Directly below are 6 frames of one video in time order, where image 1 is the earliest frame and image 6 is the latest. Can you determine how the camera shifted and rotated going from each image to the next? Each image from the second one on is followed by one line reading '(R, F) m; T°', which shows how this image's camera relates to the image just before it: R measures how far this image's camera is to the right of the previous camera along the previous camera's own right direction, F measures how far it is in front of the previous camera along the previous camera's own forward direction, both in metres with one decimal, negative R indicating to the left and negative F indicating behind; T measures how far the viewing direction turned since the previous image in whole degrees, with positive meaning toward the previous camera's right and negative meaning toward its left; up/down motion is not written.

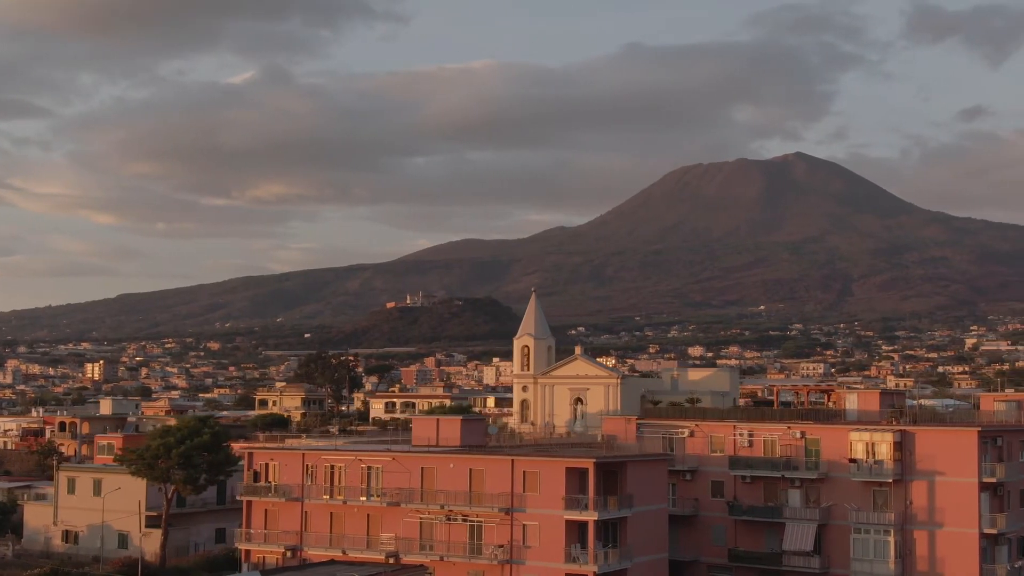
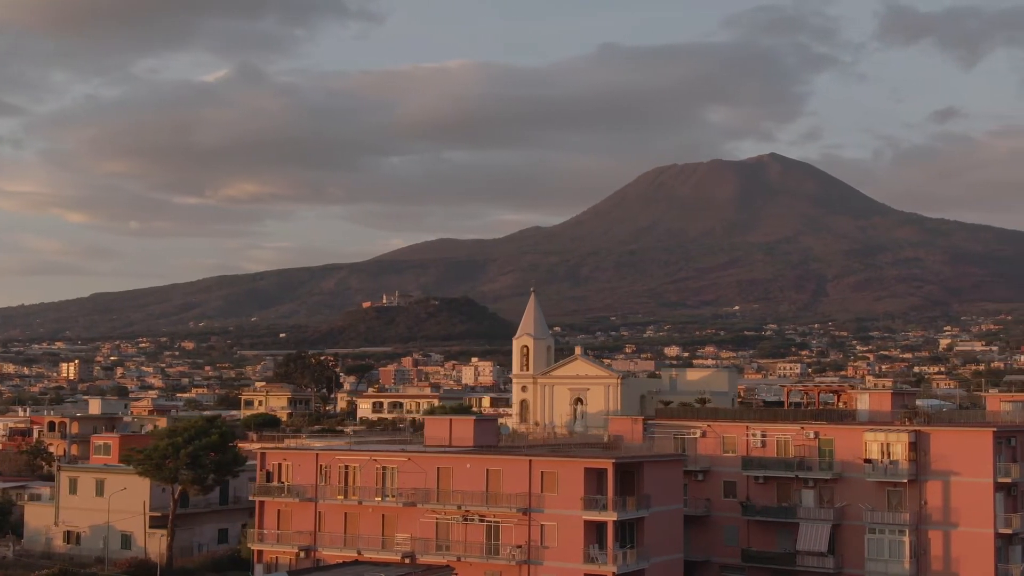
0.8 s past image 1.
(-1.2, 0.0) m; +1°
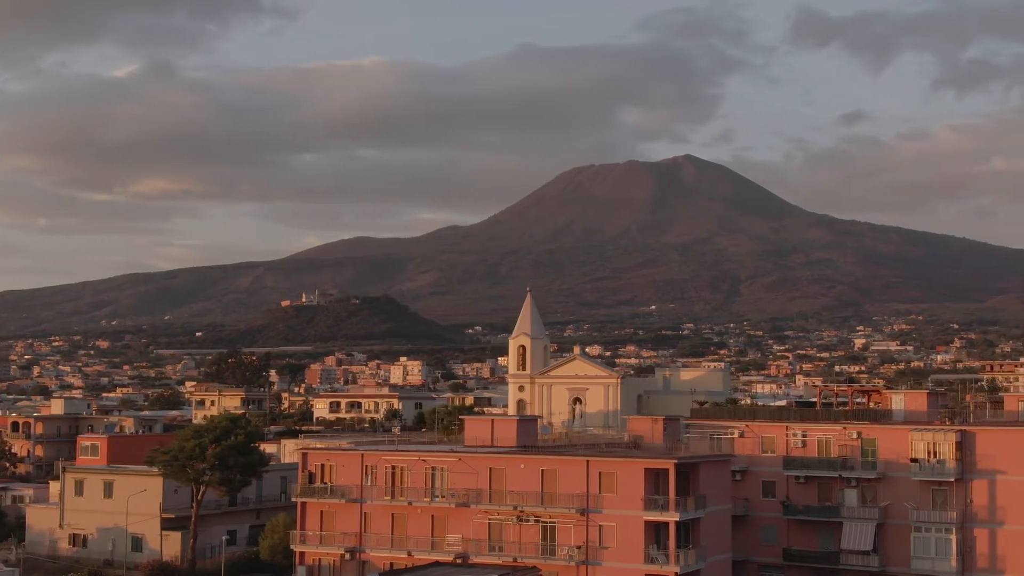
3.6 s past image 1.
(-4.1, +0.2) m; +3°
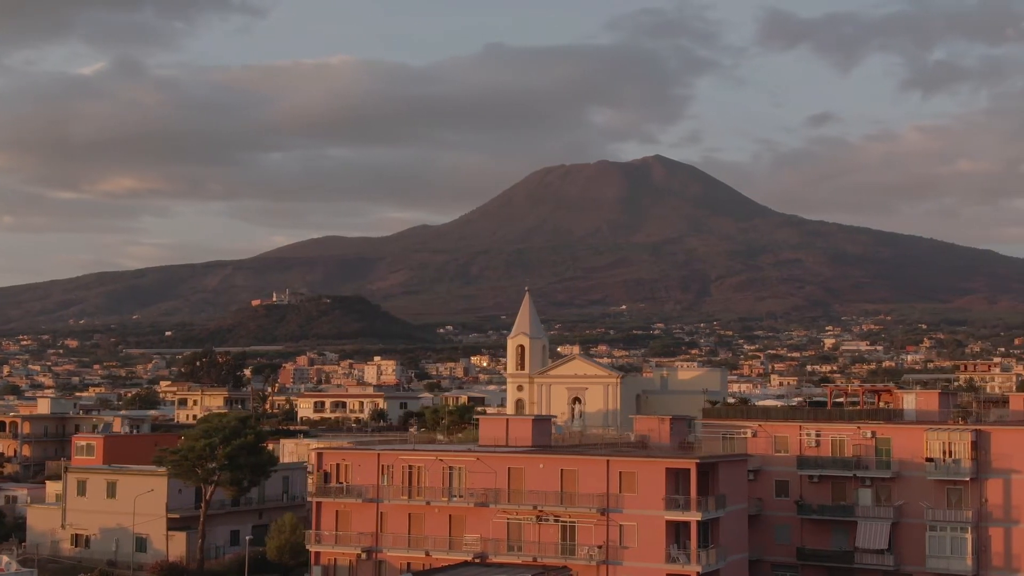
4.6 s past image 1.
(-1.5, 0.0) m; +1°
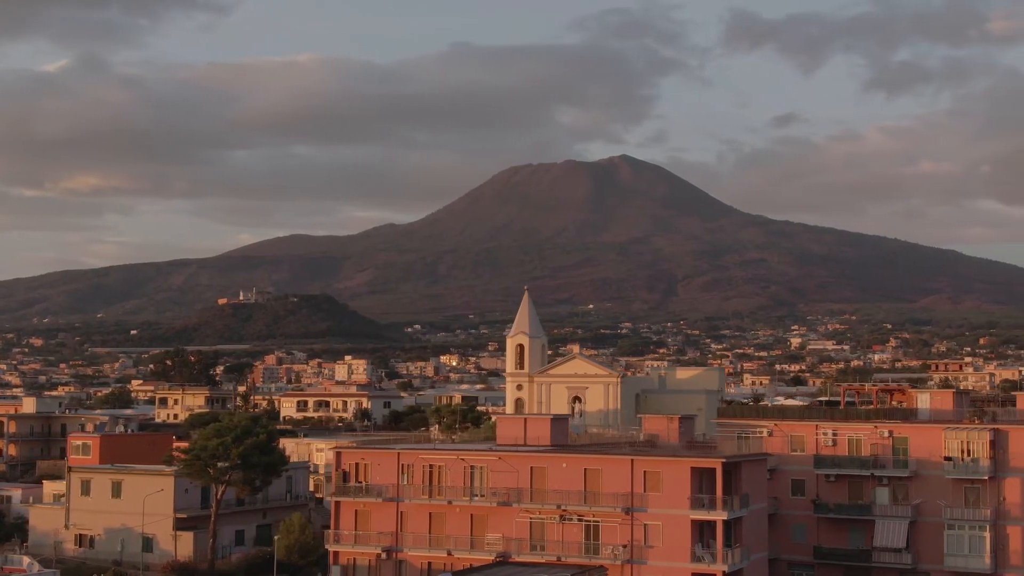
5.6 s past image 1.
(-1.7, +0.1) m; +1°
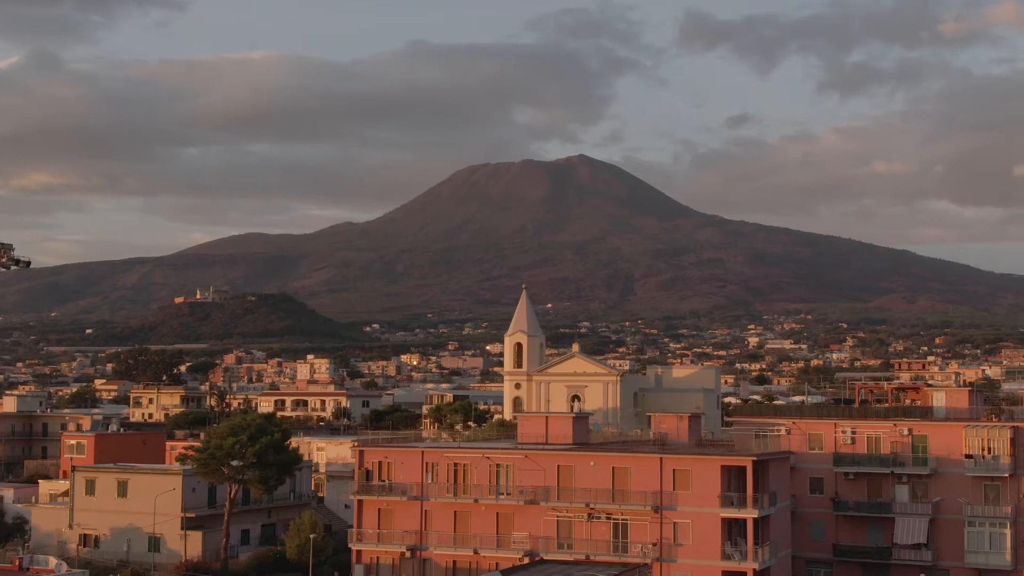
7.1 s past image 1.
(-2.1, 0.0) m; +2°
